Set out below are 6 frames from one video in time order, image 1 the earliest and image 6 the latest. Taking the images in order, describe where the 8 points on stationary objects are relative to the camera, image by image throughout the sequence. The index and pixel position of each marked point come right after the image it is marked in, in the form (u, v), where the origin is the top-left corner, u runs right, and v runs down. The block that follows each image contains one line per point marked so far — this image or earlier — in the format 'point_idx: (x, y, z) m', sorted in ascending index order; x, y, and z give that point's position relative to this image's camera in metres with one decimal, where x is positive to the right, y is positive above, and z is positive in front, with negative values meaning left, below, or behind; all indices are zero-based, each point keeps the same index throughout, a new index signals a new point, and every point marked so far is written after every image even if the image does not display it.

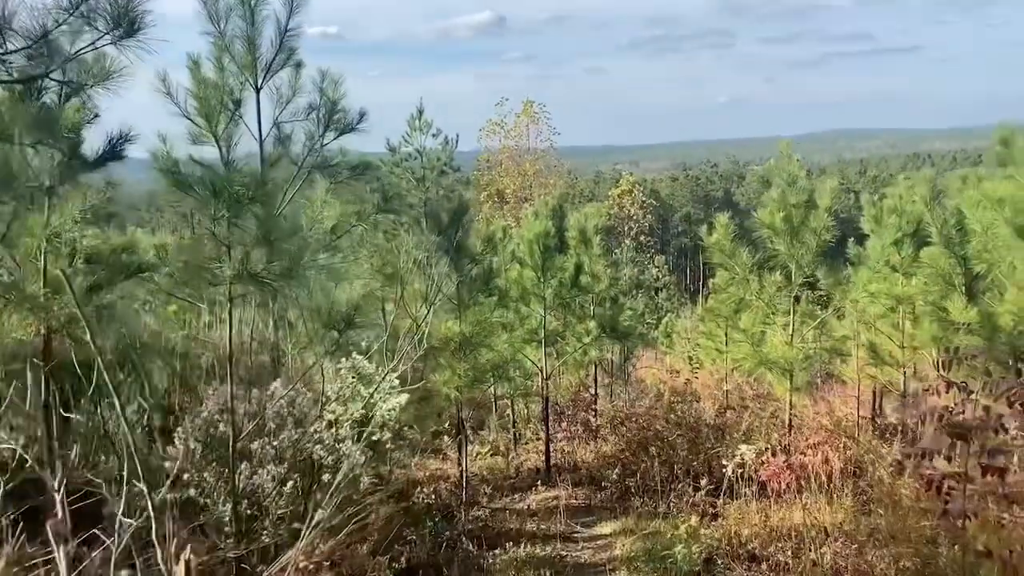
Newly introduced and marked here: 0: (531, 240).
0: (+0.2, +0.6, +10.9) m
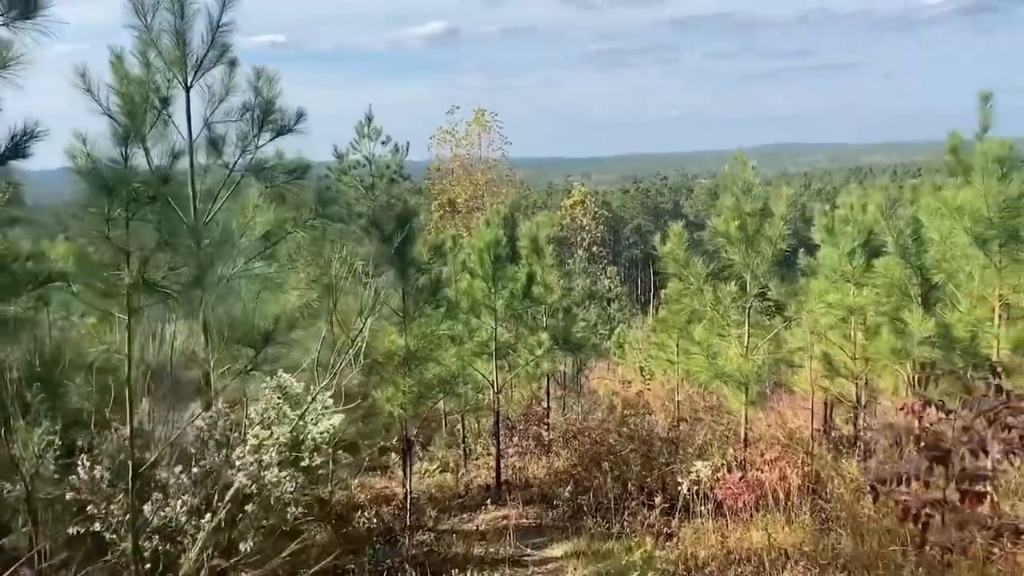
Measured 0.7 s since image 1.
0: (-0.4, +0.5, +10.6) m
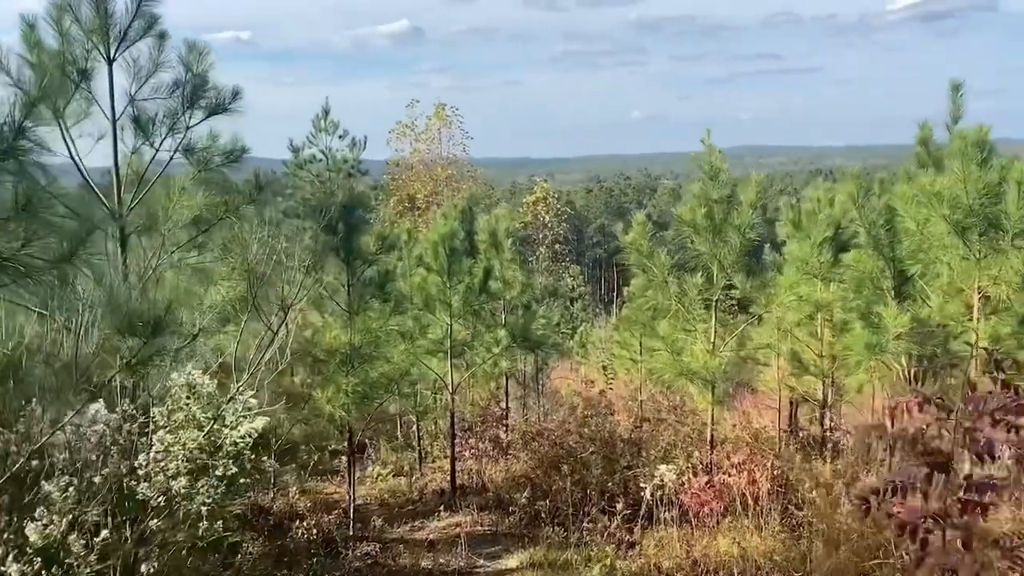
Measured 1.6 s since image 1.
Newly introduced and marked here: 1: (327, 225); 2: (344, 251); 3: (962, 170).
0: (-0.9, +0.5, +10.1) m
1: (-1.6, +0.6, +7.6) m
2: (-1.5, +0.3, +7.7) m
3: (+3.2, +0.8, +6.1) m
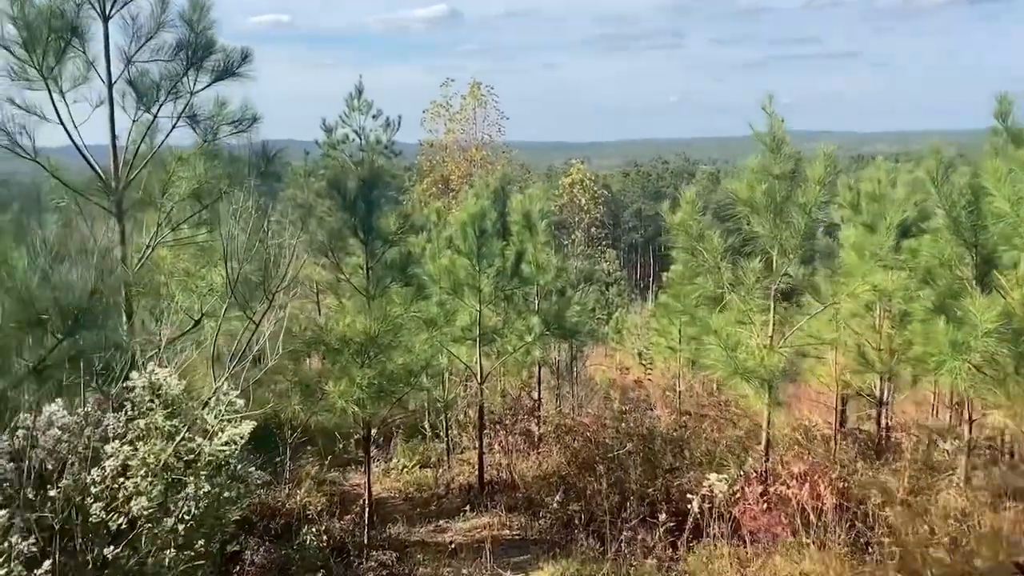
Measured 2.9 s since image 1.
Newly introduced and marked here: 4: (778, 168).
0: (-0.5, +0.7, +9.4) m
1: (-1.4, +0.7, +7.0) m
2: (-1.2, +0.5, +7.1) m
3: (+3.4, +0.9, +5.3) m
4: (+1.8, +0.8, +5.9) m
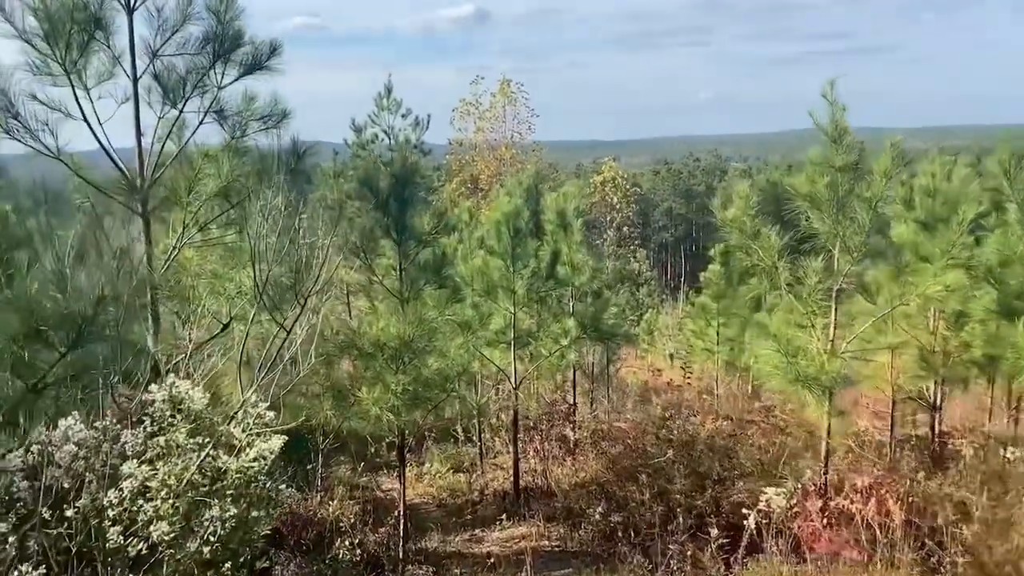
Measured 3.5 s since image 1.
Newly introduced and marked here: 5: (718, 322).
0: (-0.1, +0.7, +9.1) m
1: (-1.1, +0.7, +6.7) m
2: (-0.9, +0.5, +6.8) m
3: (+3.7, +0.9, +4.8) m
4: (+2.1, +0.8, +5.5) m
5: (+3.7, -0.6, +15.4) m
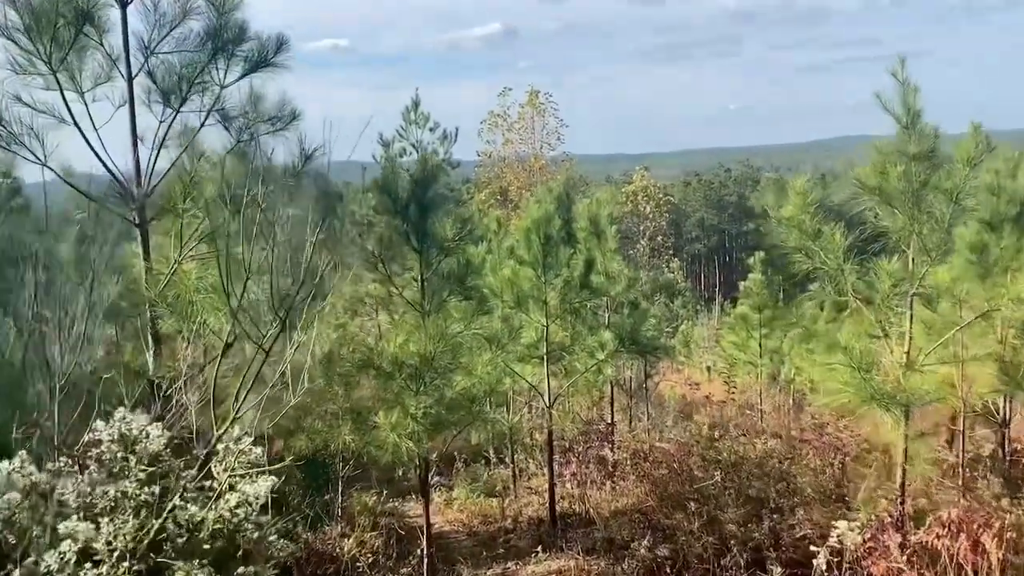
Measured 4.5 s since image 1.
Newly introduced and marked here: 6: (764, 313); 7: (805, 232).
0: (+0.2, +0.6, +8.5) m
1: (-0.8, +0.6, +6.1) m
2: (-0.7, +0.4, +6.2) m
3: (+3.8, +0.9, +4.1) m
4: (+2.3, +0.8, +4.8) m
5: (+4.2, -0.8, +14.6) m
6: (+4.3, -0.4, +14.5) m
7: (+1.8, +0.4, +5.4) m
